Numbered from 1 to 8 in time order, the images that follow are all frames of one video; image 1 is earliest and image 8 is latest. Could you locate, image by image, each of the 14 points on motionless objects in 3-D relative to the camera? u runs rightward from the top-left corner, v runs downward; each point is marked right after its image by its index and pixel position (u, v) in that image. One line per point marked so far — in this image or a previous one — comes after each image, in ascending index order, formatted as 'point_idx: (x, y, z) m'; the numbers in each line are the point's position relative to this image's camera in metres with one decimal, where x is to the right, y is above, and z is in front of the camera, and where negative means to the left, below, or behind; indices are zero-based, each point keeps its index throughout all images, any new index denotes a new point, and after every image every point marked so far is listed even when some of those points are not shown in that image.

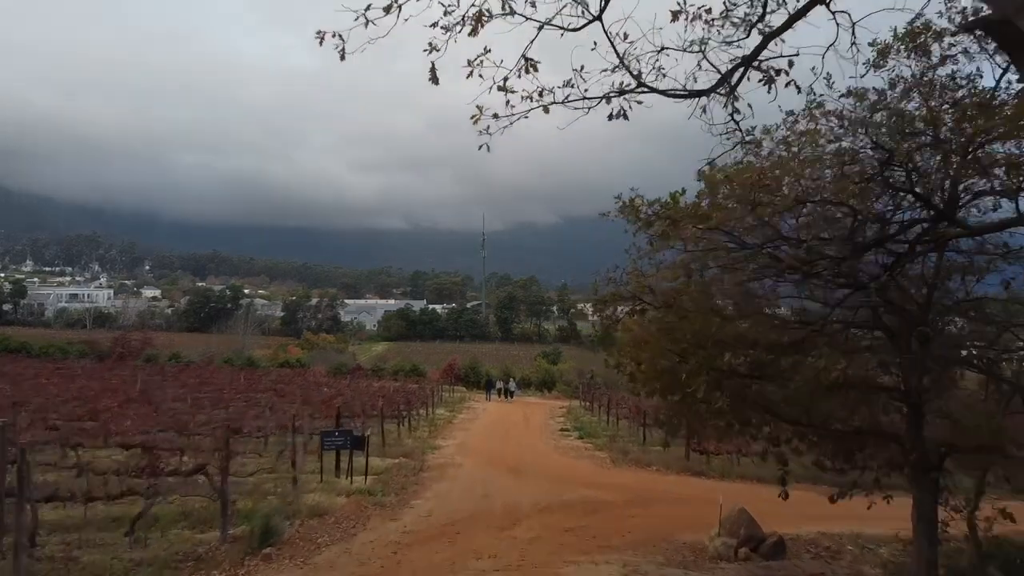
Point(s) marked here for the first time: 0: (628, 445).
0: (+2.6, -3.6, +18.4) m
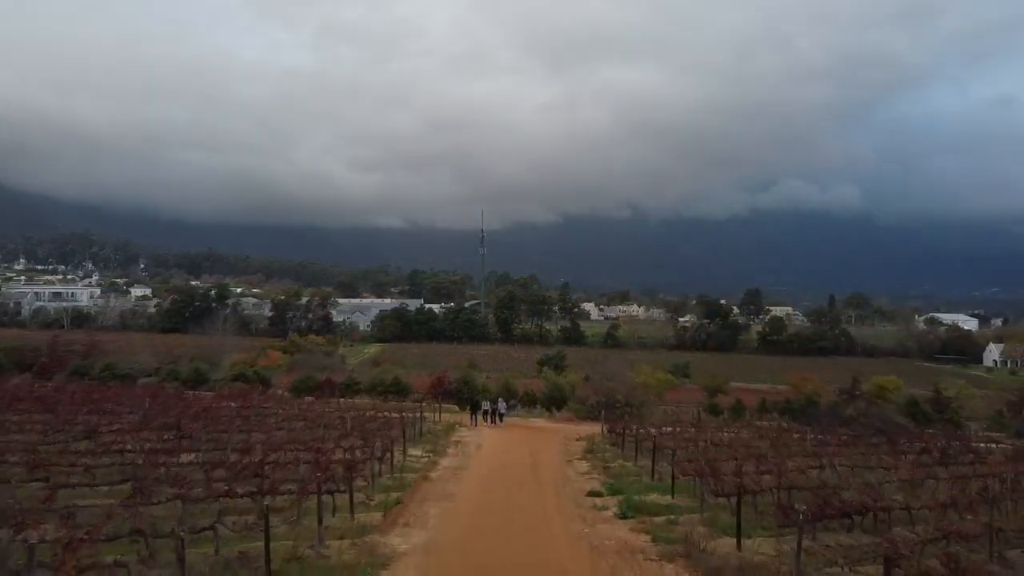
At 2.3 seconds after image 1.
0: (+2.6, -3.5, +10.9) m
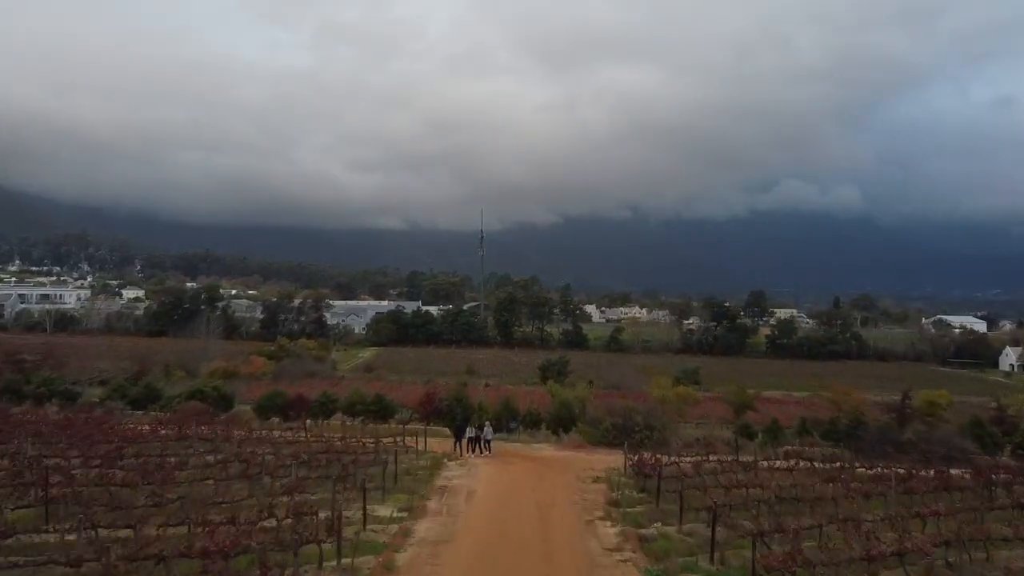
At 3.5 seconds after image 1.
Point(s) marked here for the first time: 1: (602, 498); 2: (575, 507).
0: (+2.7, -3.5, +5.7) m
1: (+2.0, -4.8, +18.4) m
2: (+1.3, -4.7, +17.2) m
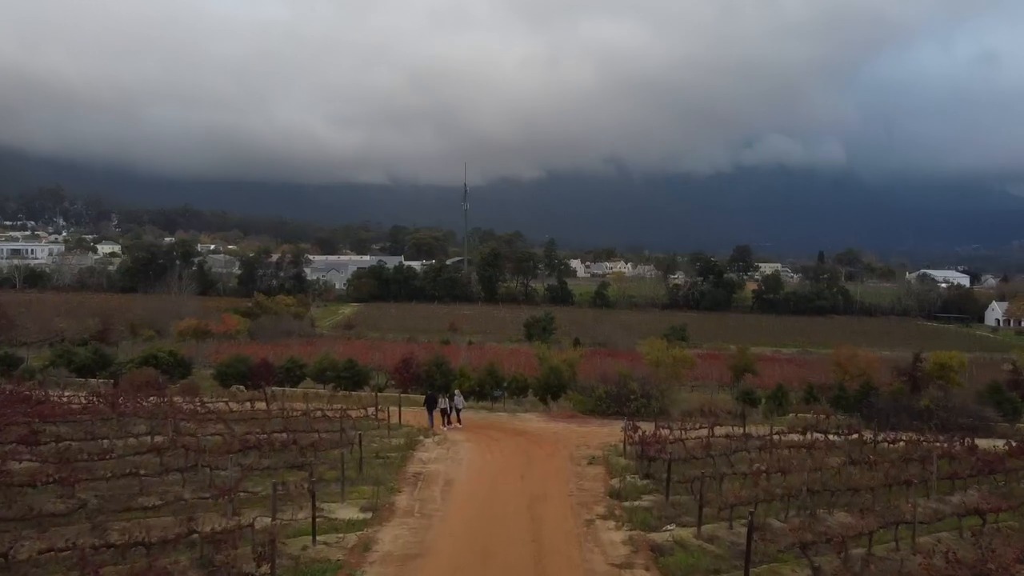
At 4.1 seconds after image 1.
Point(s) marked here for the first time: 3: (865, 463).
0: (+2.6, -3.4, +3.2) m
1: (+1.7, -3.9, +15.9) m
2: (+1.1, -3.9, +14.7) m
3: (+7.7, -3.8, +17.7) m
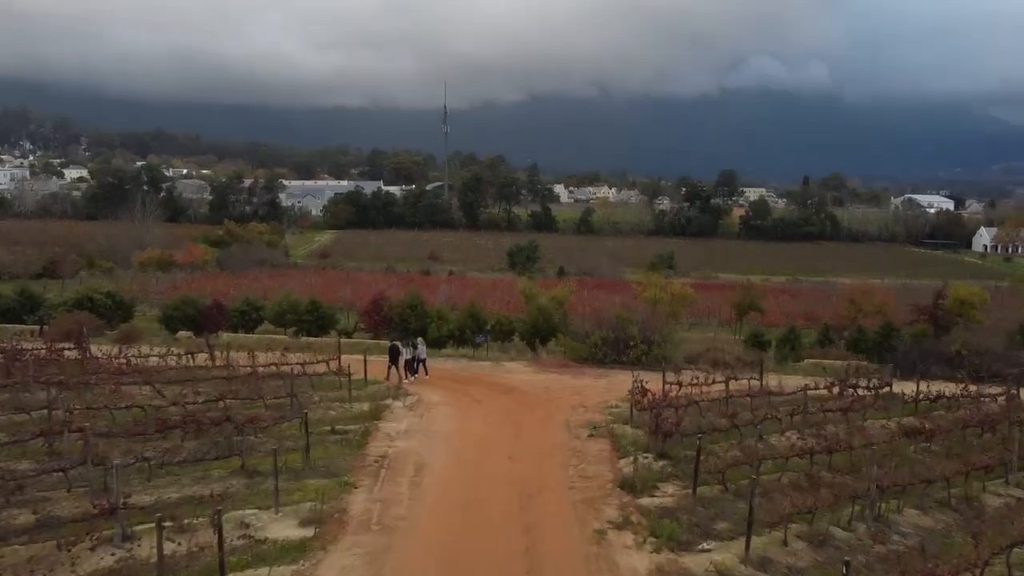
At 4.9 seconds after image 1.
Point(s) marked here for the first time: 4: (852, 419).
0: (+2.7, -3.6, +0.2) m
1: (+1.5, -2.9, +12.9) m
2: (+0.9, -3.0, +11.7) m
3: (+7.4, -2.7, +14.8) m
4: (+7.1, -2.7, +16.8) m
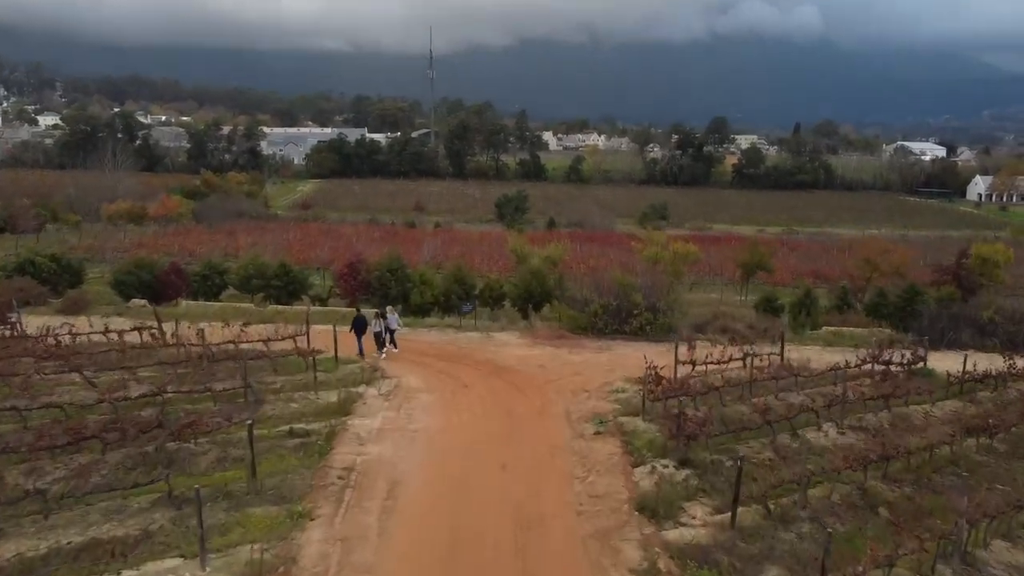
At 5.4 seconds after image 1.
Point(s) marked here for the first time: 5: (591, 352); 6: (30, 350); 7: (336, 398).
0: (+2.8, -4.1, -1.9) m
1: (+1.4, -2.6, +10.7) m
2: (+0.8, -2.8, +9.4) m
3: (+7.3, -2.2, +12.6) m
4: (+6.9, -2.1, +14.7) m
5: (+1.9, -1.6, +19.8) m
6: (-9.0, -1.1, +15.2) m
7: (-3.0, -1.9, +14.0) m
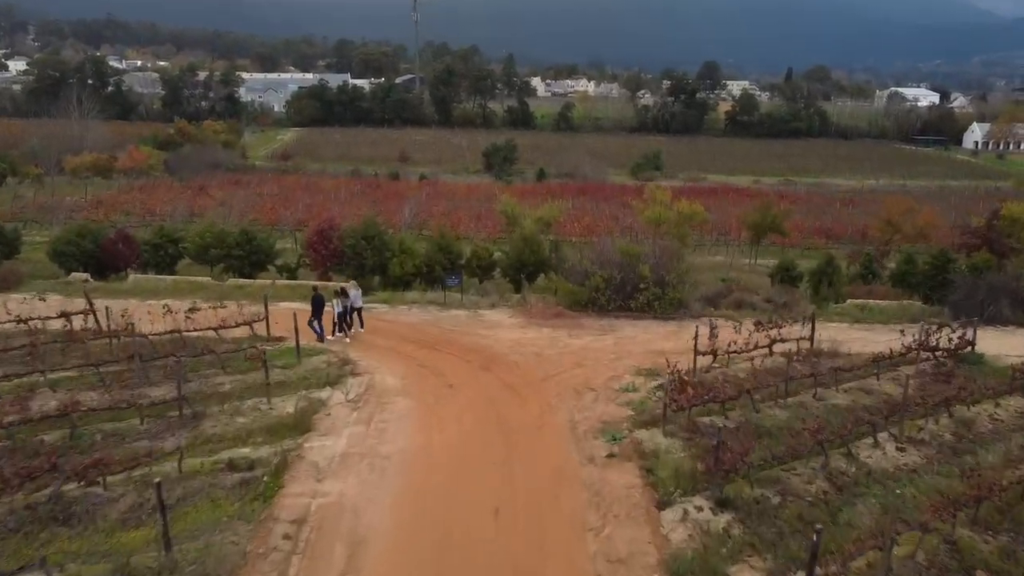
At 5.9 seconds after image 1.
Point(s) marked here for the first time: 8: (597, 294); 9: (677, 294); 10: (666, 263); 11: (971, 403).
0: (+2.9, -4.9, -4.1) m
1: (+1.4, -2.6, +8.4) m
2: (+0.8, -2.9, +7.2) m
3: (+7.3, -2.1, +10.4) m
4: (+6.8, -1.9, +12.4) m
5: (+1.8, -1.0, +17.4) m
6: (-9.1, -0.9, +12.6) m
7: (-3.1, -1.7, +11.6) m
8: (+2.0, -0.2, +19.3) m
9: (+3.9, -0.1, +19.3) m
10: (+3.8, +0.6, +20.0) m
11: (+7.2, -1.7, +12.8) m
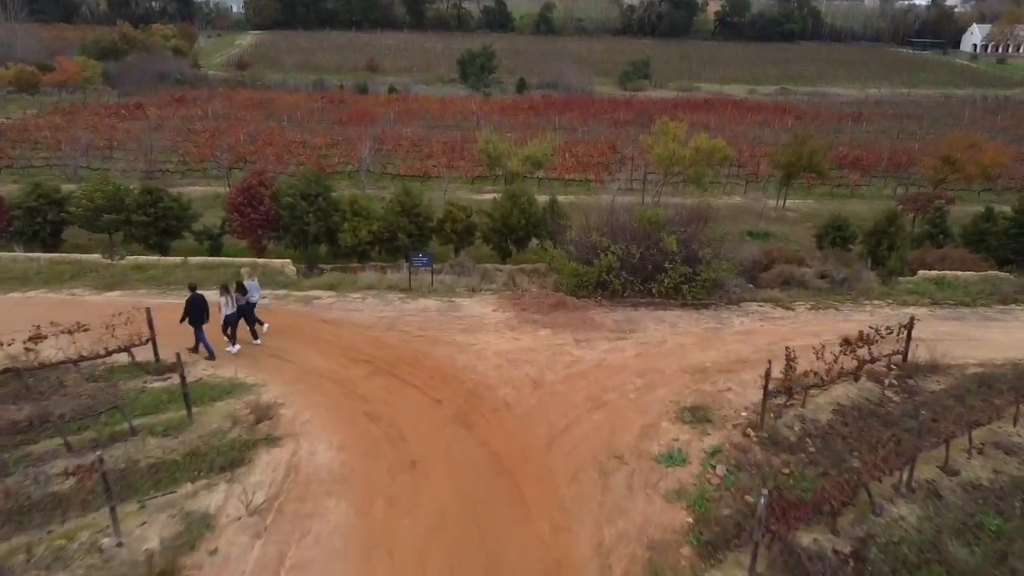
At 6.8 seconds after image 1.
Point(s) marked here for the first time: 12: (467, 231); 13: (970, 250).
0: (+3.4, -7.1, -7.9) m
1: (+1.4, -3.5, +4.2) m
2: (+0.9, -3.9, +3.0) m
3: (+7.3, -2.7, +6.3) m
4: (+6.8, -2.2, +8.3) m
5: (+1.6, -0.9, +13.0) m
6: (-9.1, -1.4, +7.9) m
7: (-3.1, -2.3, +7.2) m
8: (+1.8, +0.2, +14.7) m
9: (+3.7, +0.2, +14.9) m
10: (+3.5, +1.1, +15.4) m
11: (+7.1, -2.1, +8.6) m
12: (-1.1, +1.2, +16.8) m
13: (+10.3, +0.9, +18.1) m
